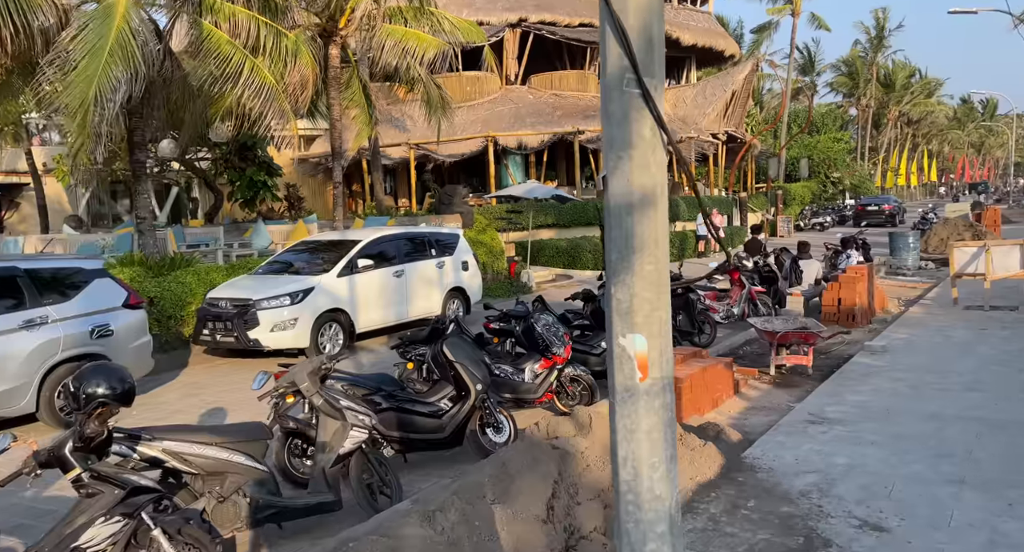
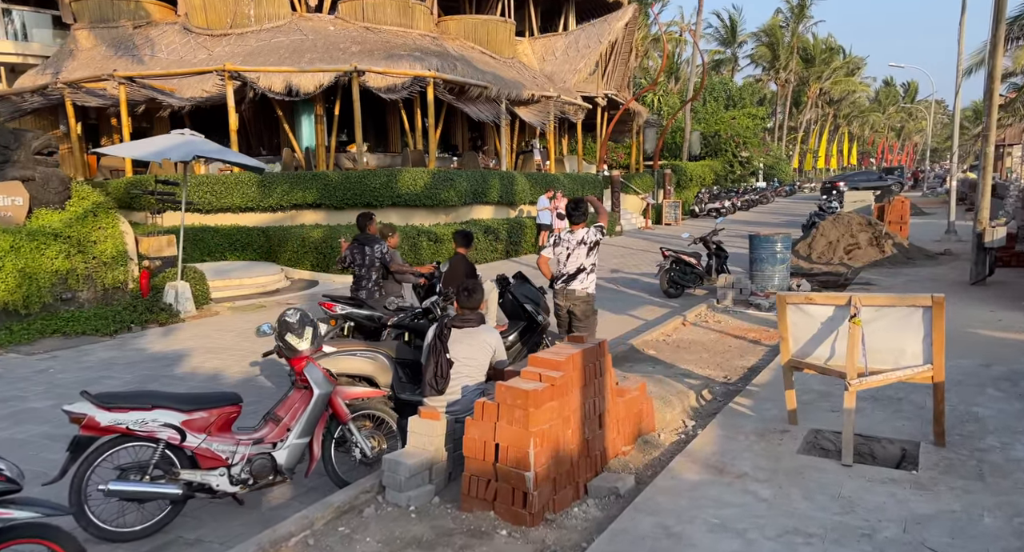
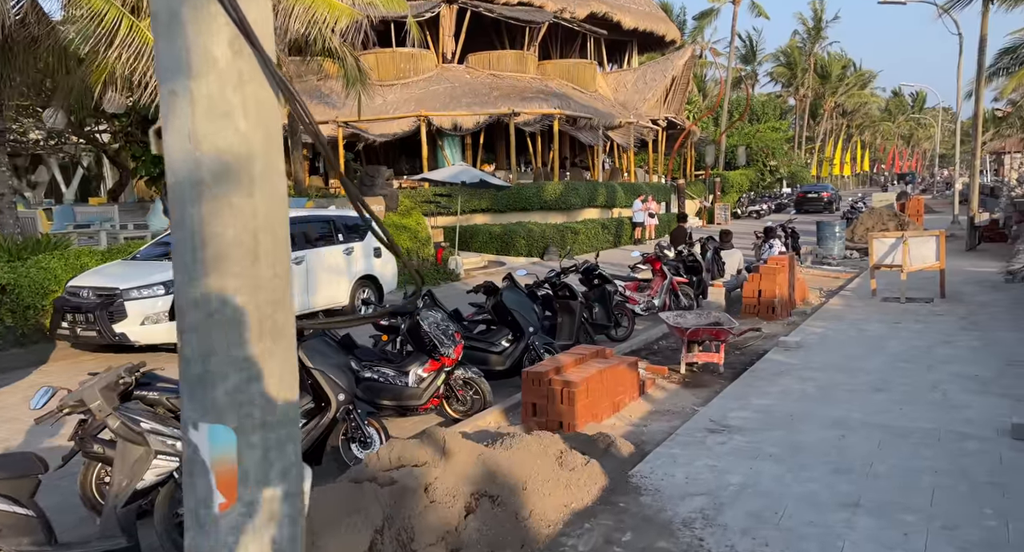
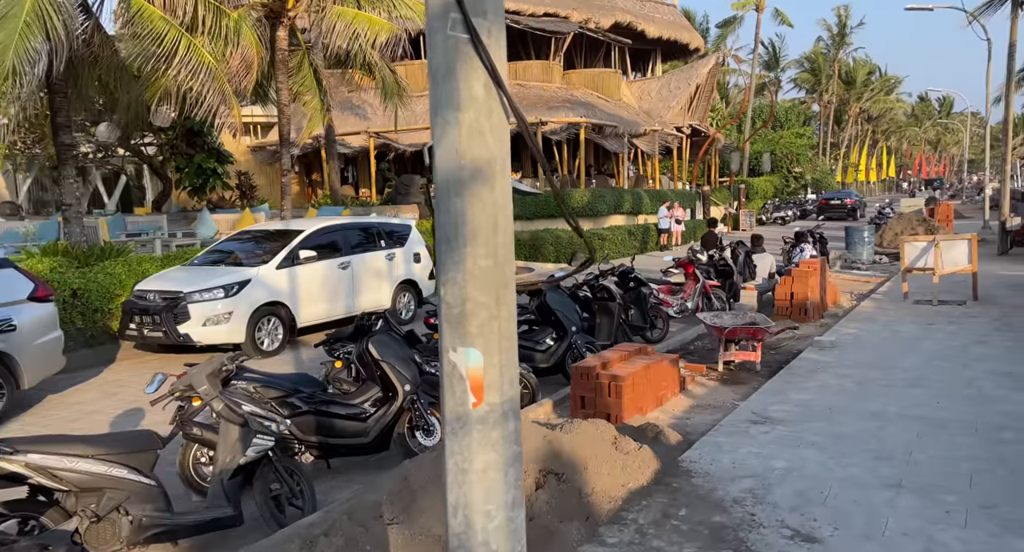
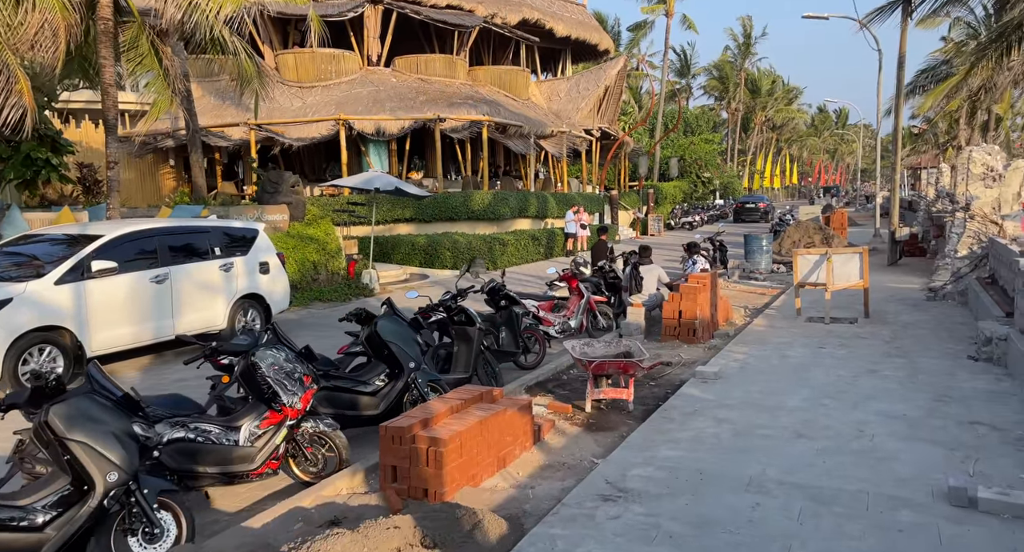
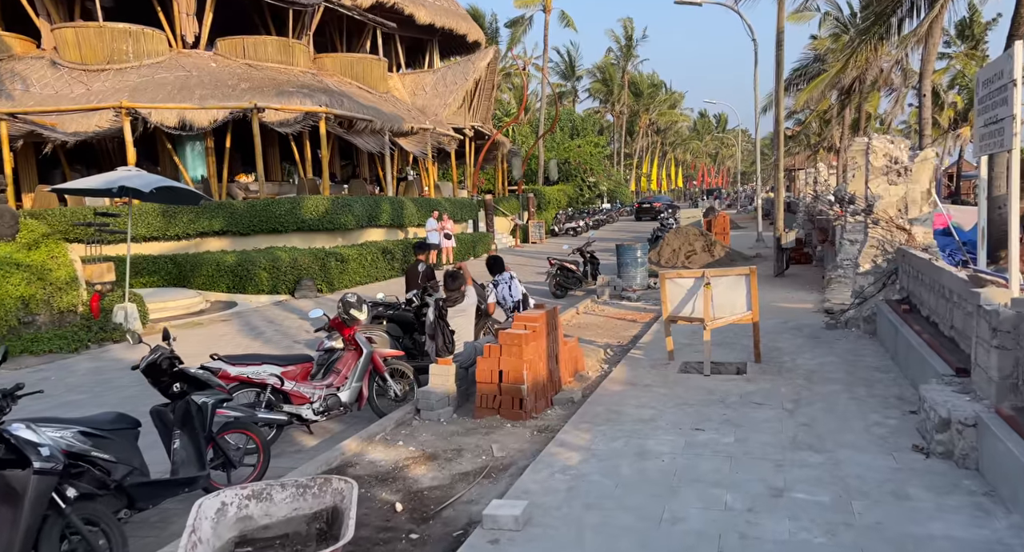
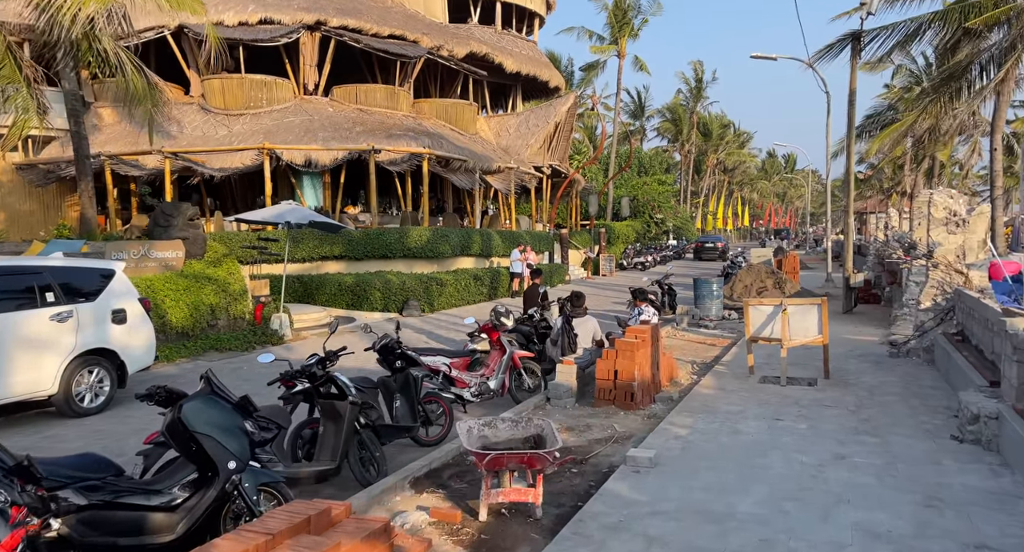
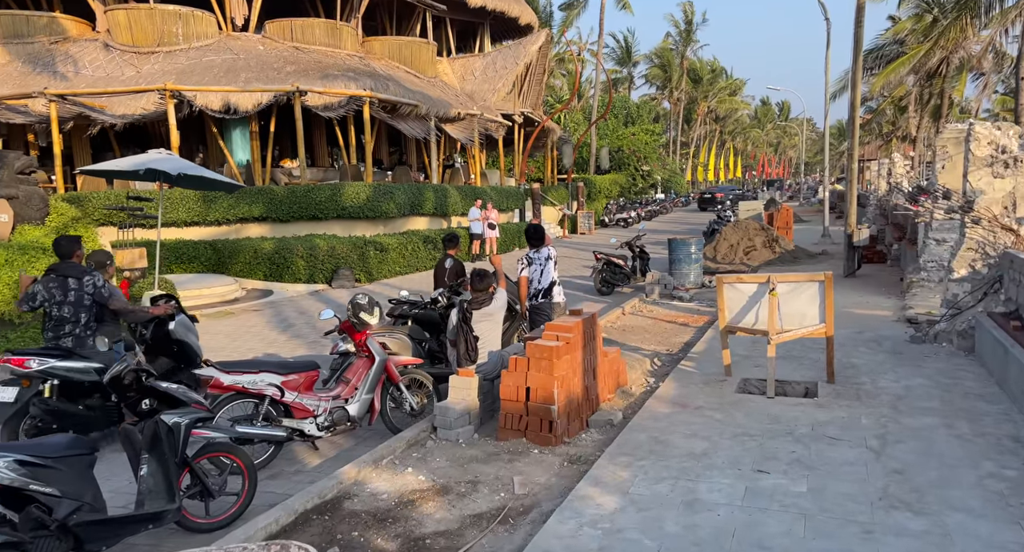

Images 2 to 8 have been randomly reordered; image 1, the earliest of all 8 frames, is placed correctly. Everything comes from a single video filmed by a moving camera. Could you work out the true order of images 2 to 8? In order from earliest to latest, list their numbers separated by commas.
4, 3, 5, 7, 6, 8, 2
